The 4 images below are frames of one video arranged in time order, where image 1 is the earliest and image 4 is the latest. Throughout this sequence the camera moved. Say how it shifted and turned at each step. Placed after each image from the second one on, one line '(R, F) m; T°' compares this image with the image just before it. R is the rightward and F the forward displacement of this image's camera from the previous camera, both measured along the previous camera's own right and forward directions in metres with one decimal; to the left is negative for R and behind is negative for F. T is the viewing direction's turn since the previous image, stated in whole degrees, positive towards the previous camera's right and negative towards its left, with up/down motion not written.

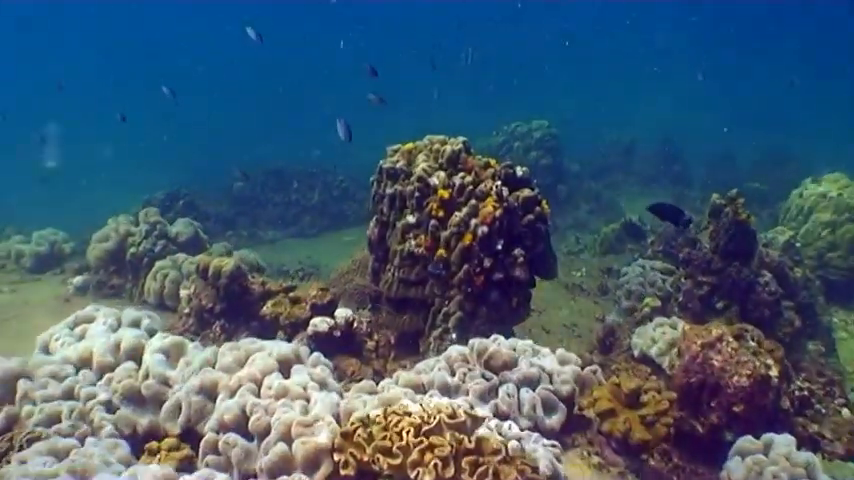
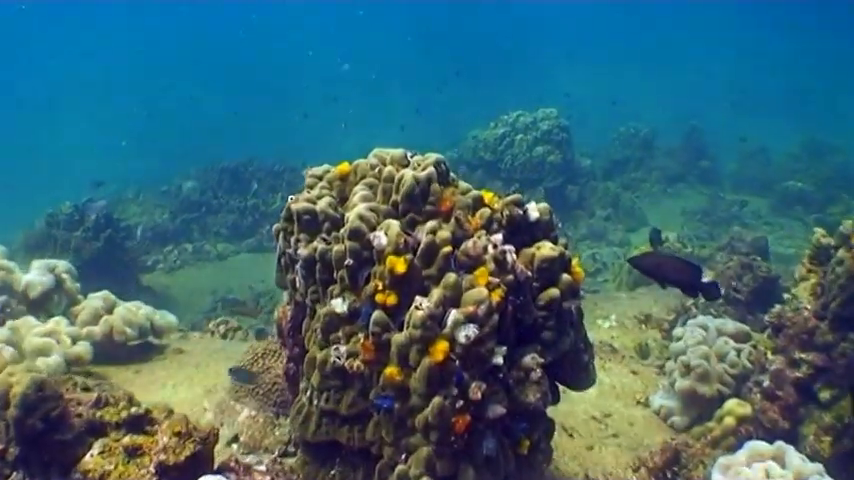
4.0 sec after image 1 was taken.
(+0.3, +3.6) m; 0°
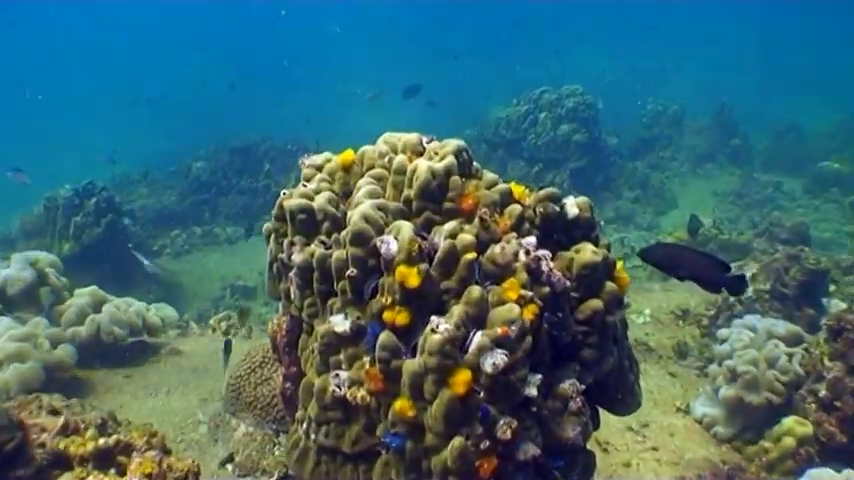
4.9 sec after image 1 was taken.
(0.0, +0.8) m; -1°
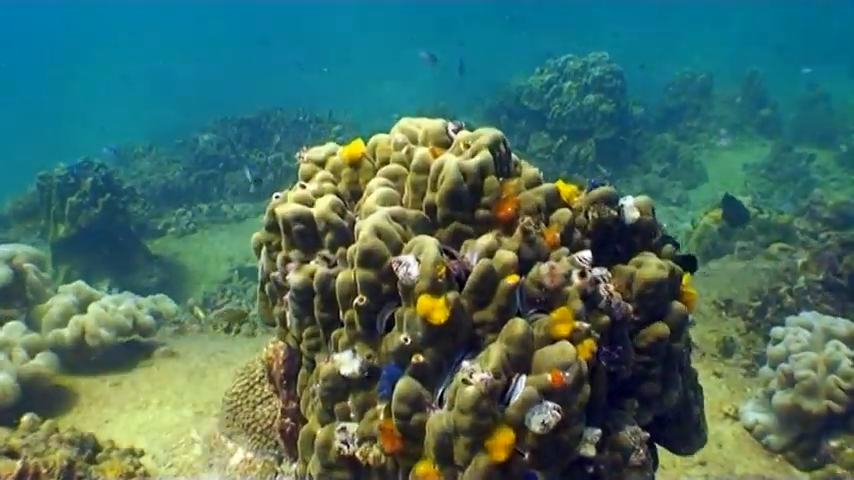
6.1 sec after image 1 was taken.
(0.0, +0.8) m; -1°
